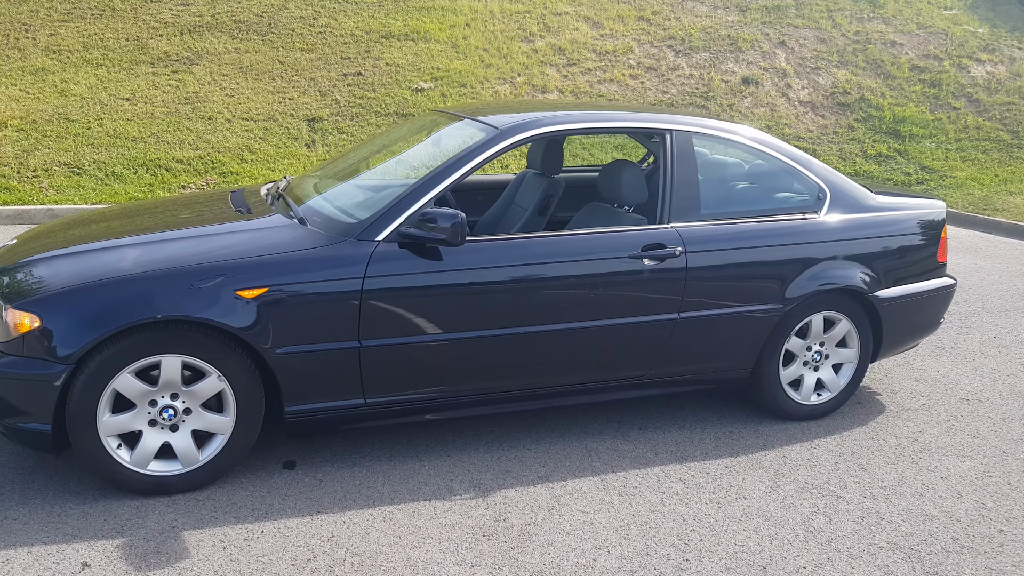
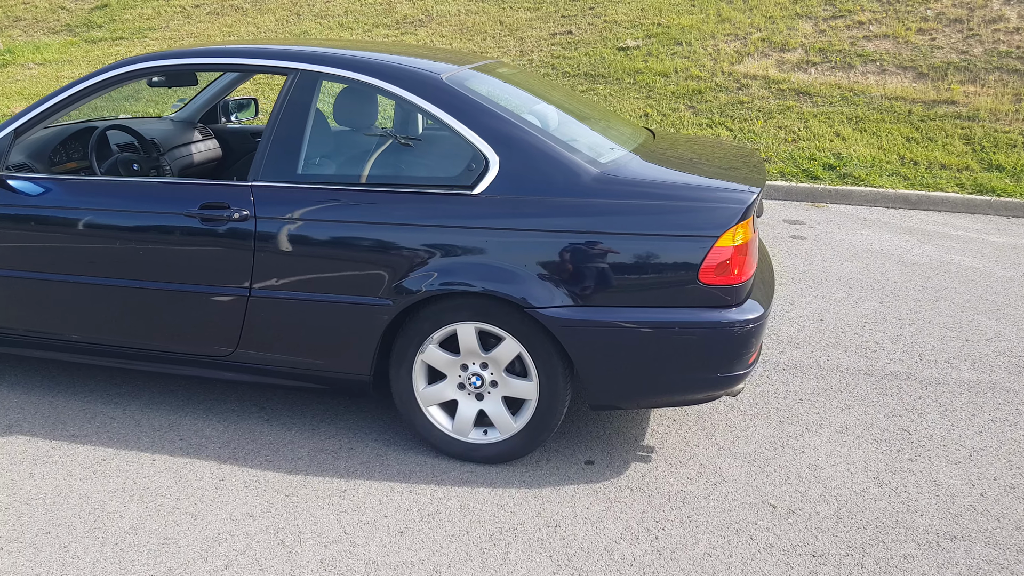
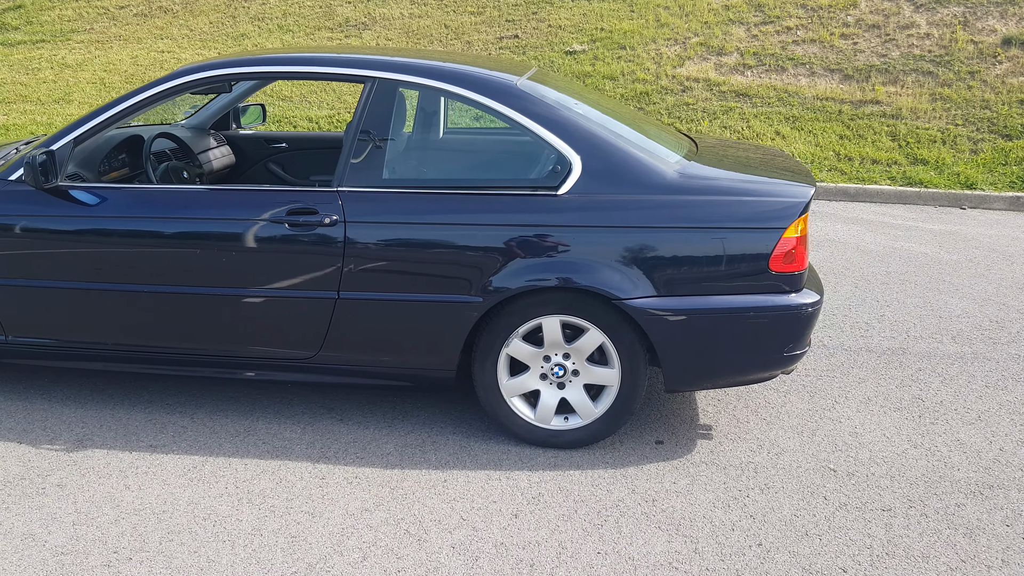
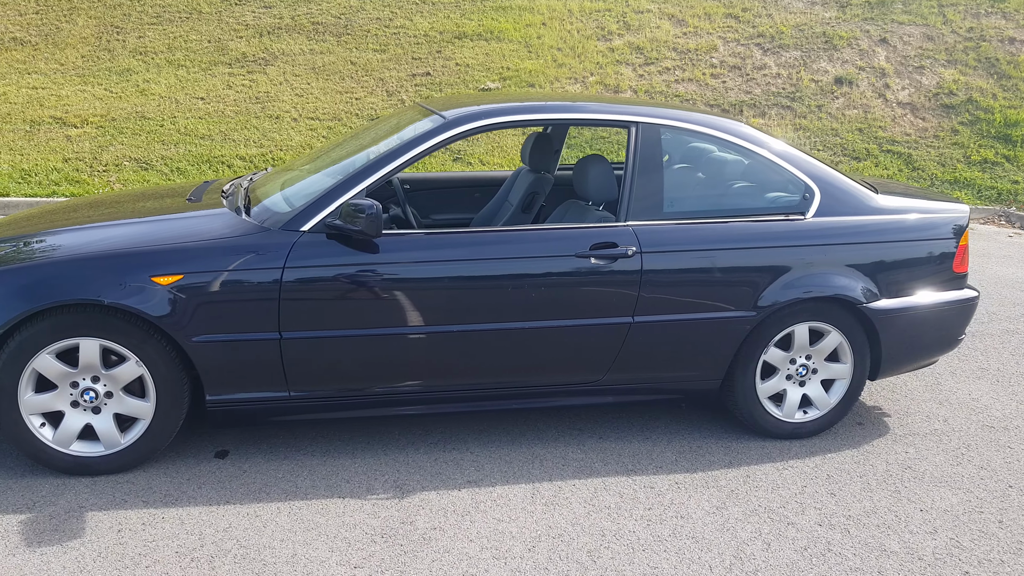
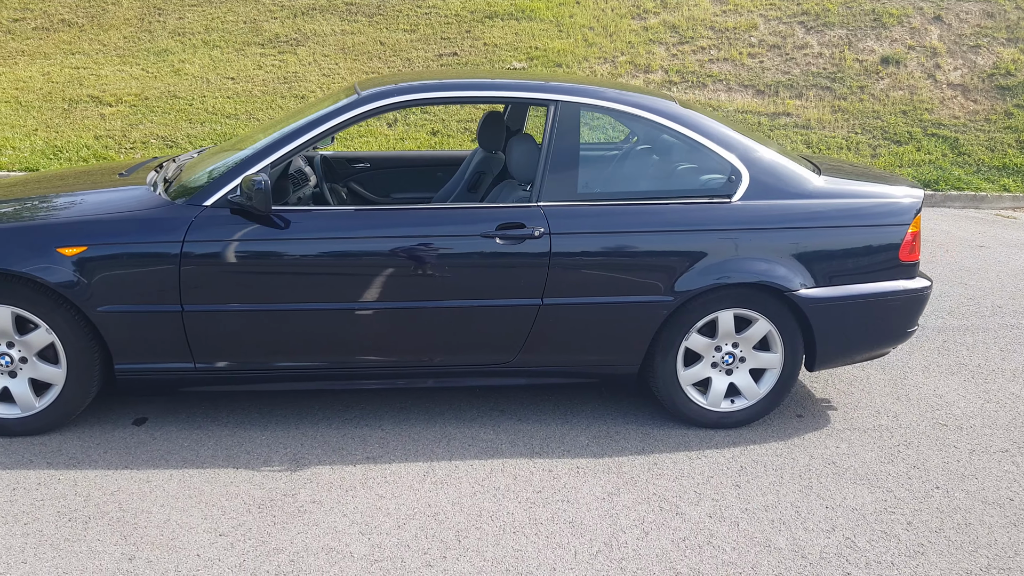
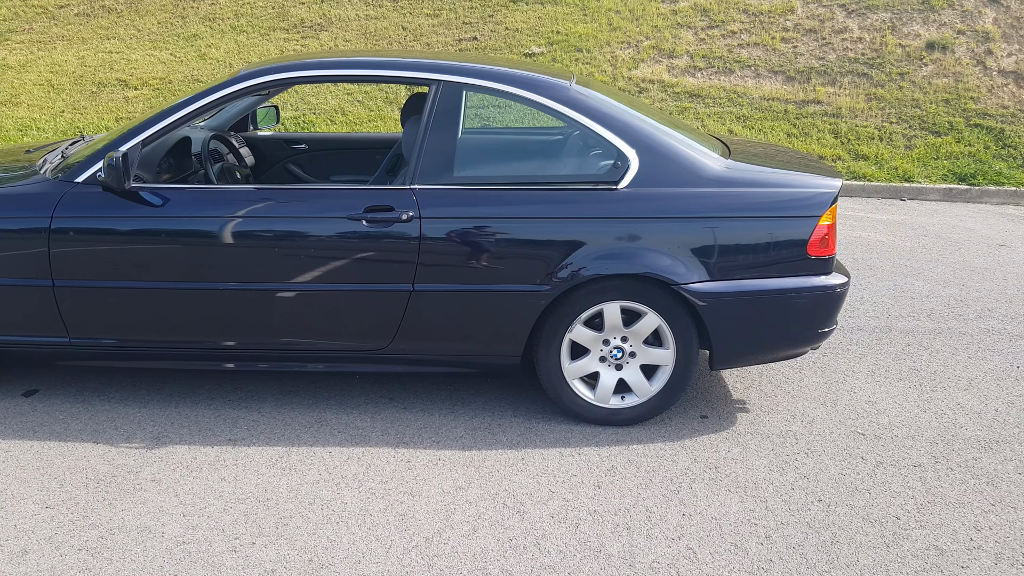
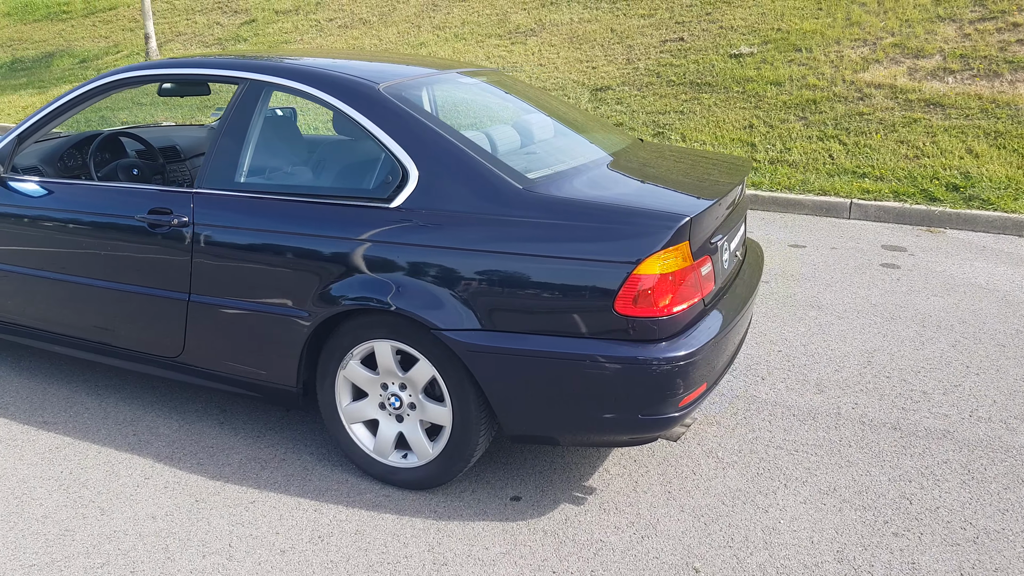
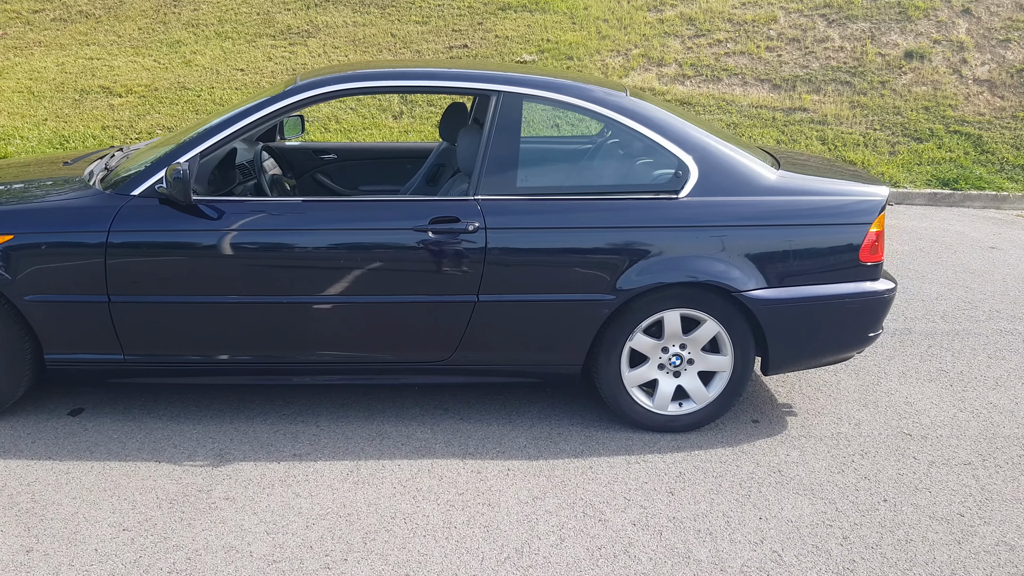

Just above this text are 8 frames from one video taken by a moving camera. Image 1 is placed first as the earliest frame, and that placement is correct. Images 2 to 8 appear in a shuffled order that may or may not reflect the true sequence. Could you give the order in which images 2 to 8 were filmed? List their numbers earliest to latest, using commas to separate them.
4, 5, 8, 6, 3, 2, 7
